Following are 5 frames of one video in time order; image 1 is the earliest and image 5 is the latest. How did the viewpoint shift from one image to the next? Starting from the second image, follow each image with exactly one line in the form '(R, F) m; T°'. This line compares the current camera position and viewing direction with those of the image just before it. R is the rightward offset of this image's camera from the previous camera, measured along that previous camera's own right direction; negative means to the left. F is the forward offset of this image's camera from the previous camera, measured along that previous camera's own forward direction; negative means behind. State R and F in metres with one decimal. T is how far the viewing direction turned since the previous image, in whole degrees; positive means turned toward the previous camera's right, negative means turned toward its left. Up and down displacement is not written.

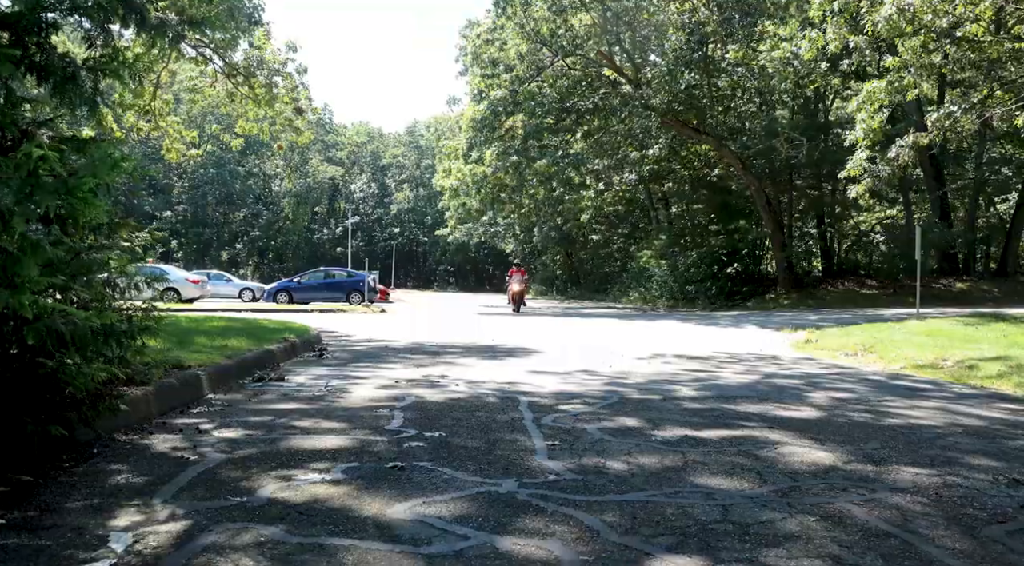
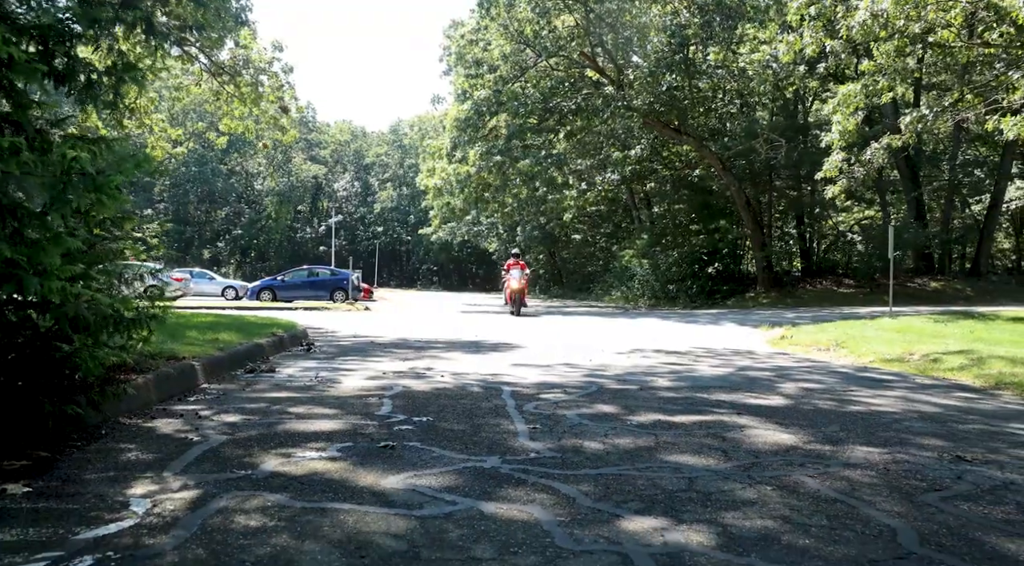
(0.0, -0.4) m; +1°
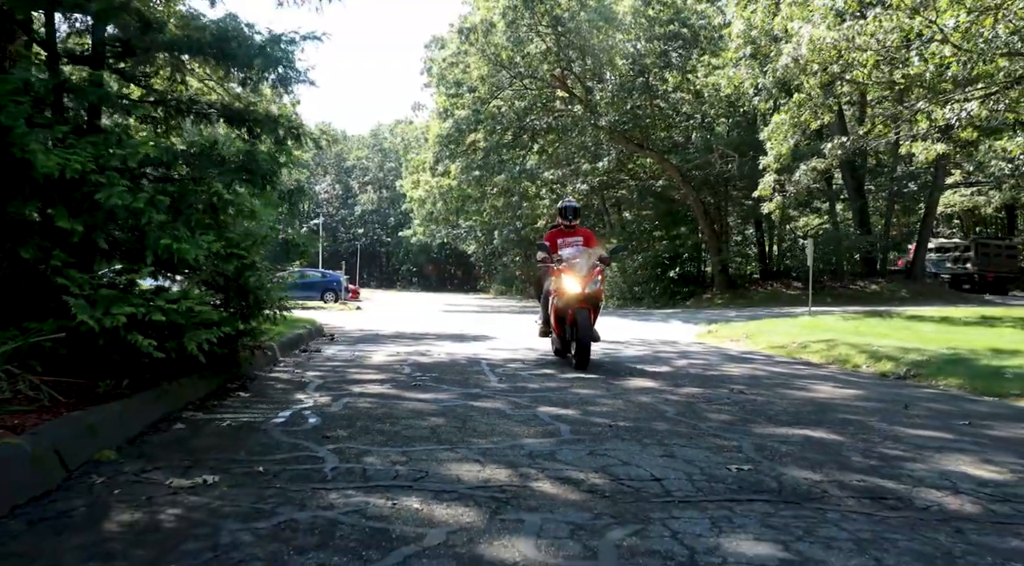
(0.0, -4.0) m; +1°
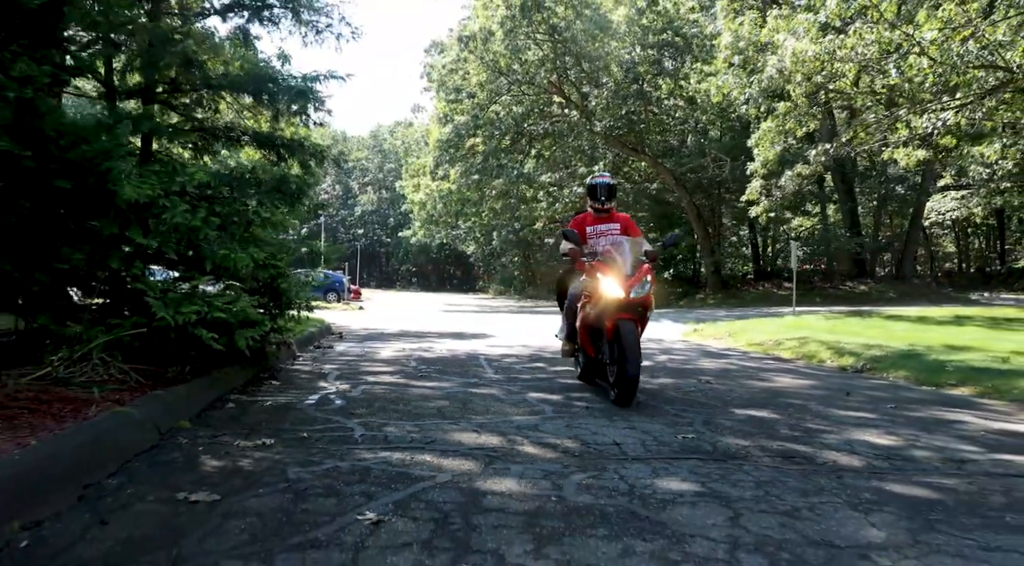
(+0.1, -1.3) m; 0°
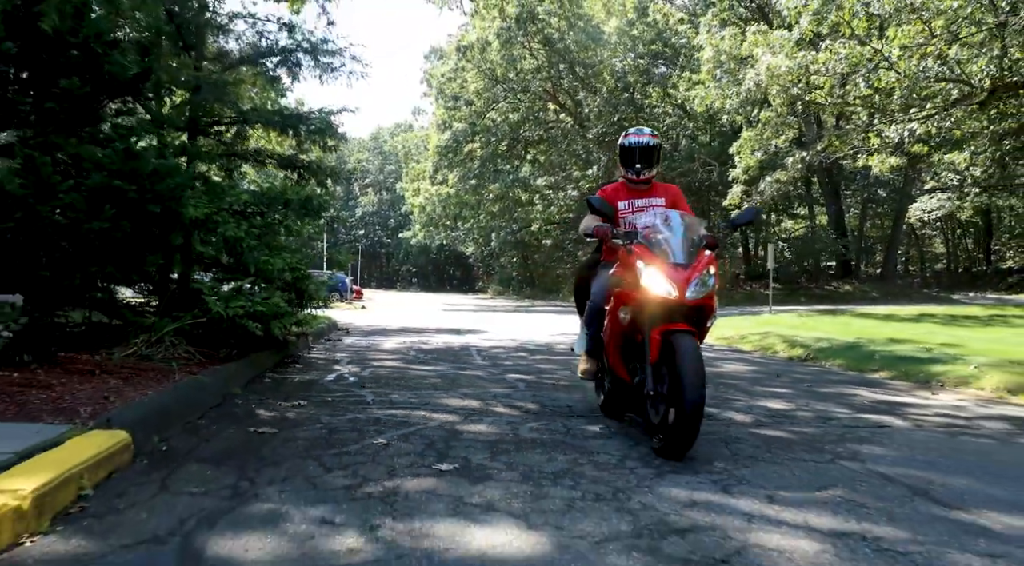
(+0.2, -1.8) m; 0°
